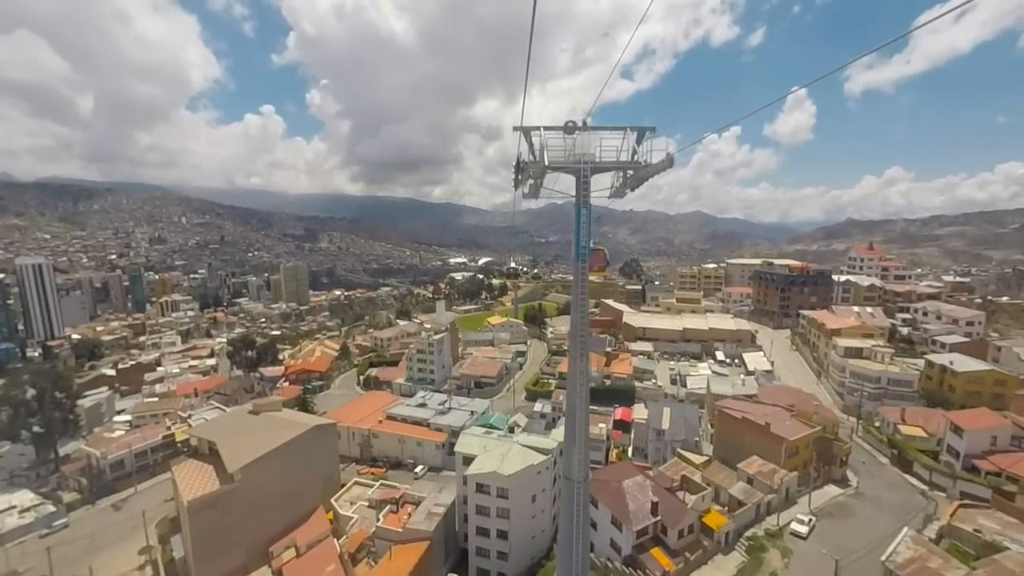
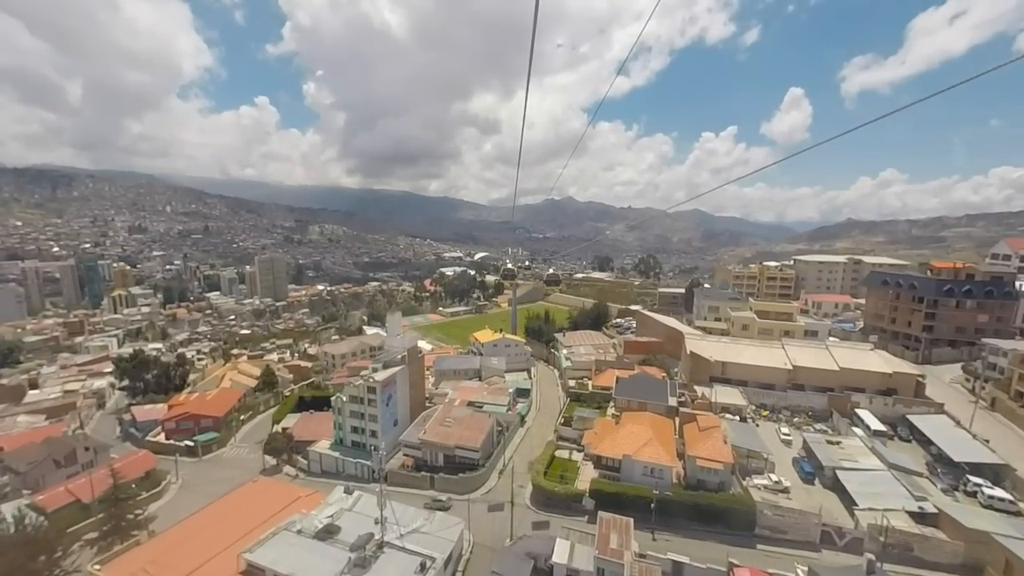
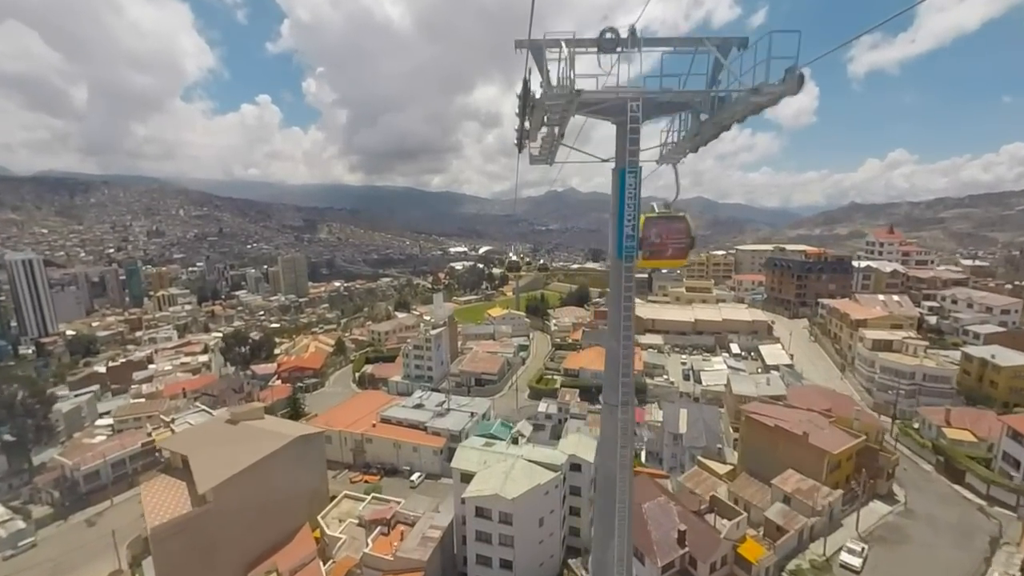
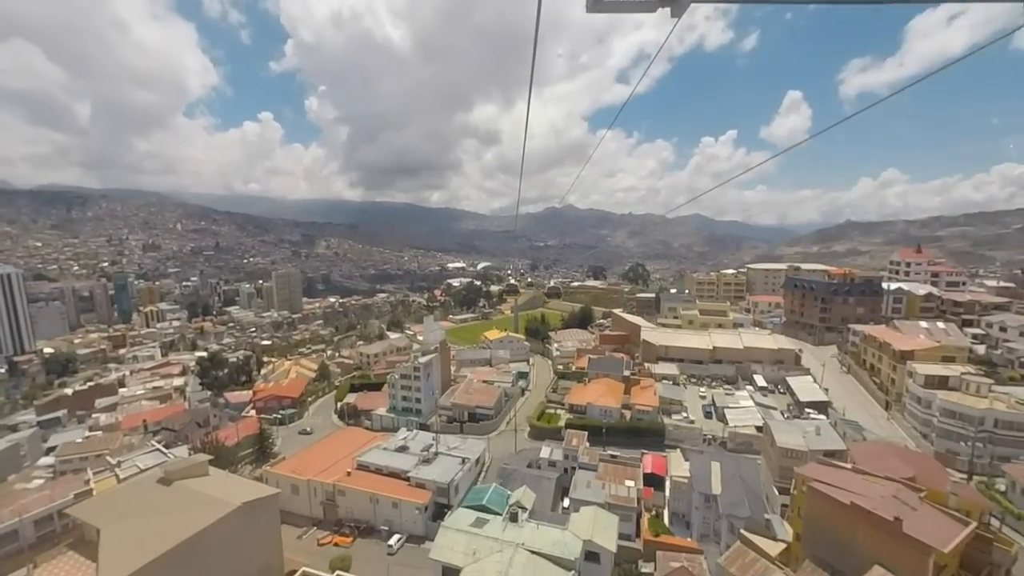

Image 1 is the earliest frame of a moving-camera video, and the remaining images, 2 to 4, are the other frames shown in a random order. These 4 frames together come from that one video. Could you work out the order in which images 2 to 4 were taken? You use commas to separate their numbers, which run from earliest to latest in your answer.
3, 4, 2
